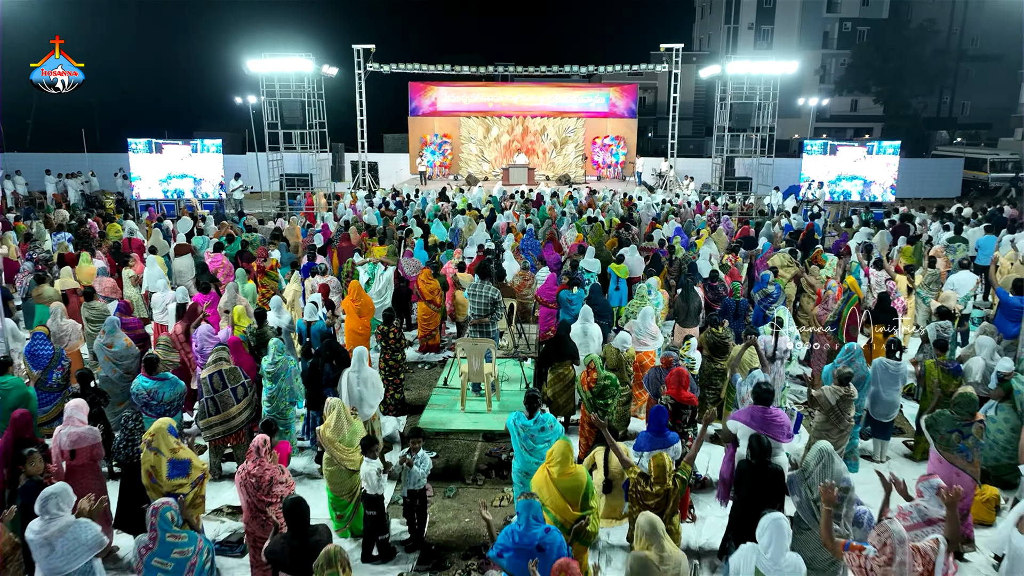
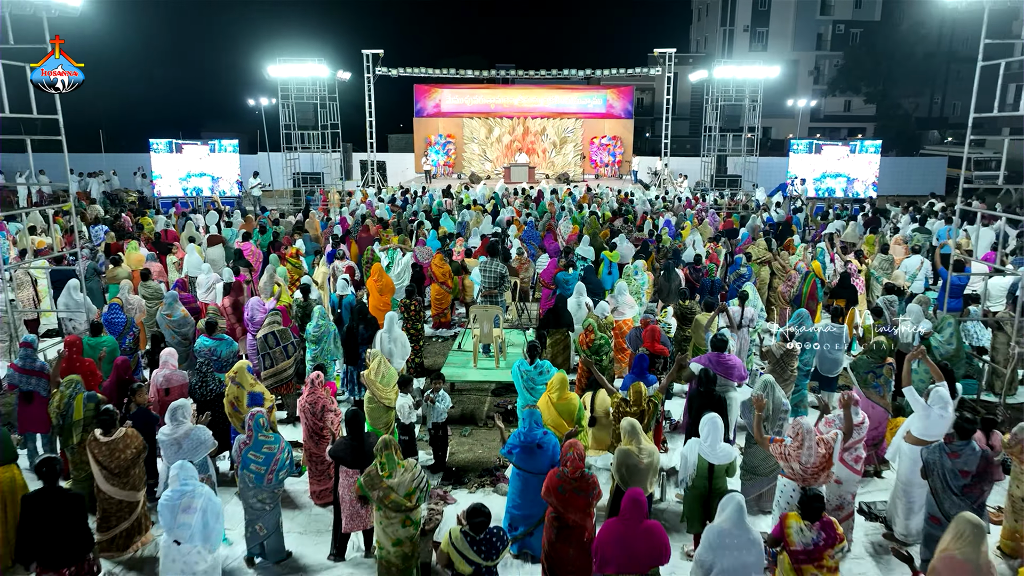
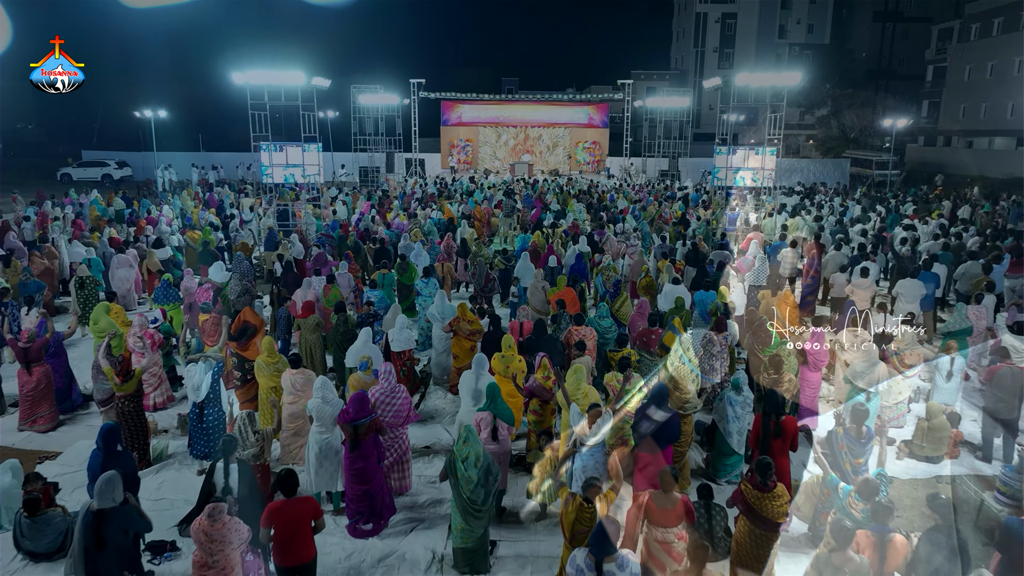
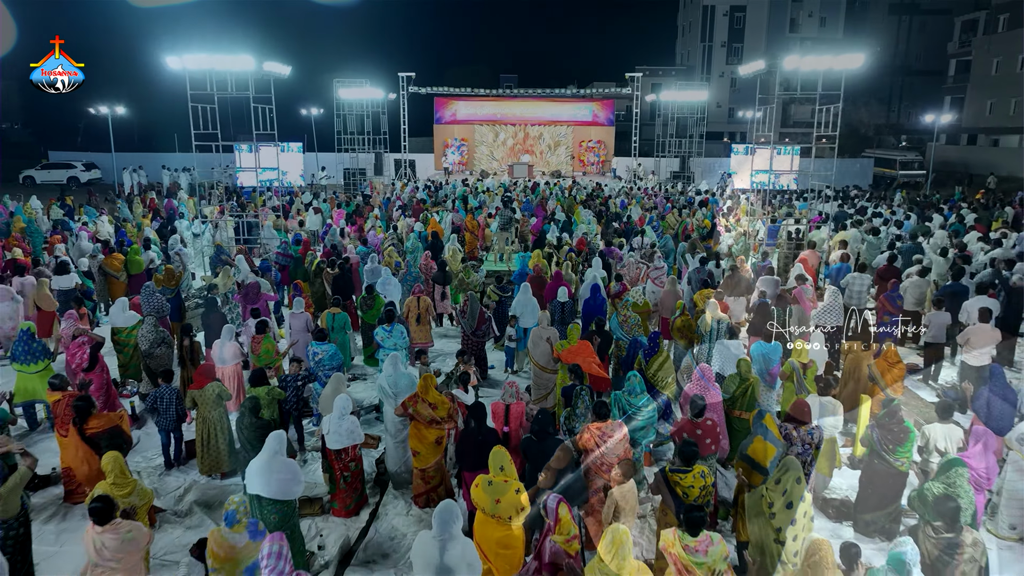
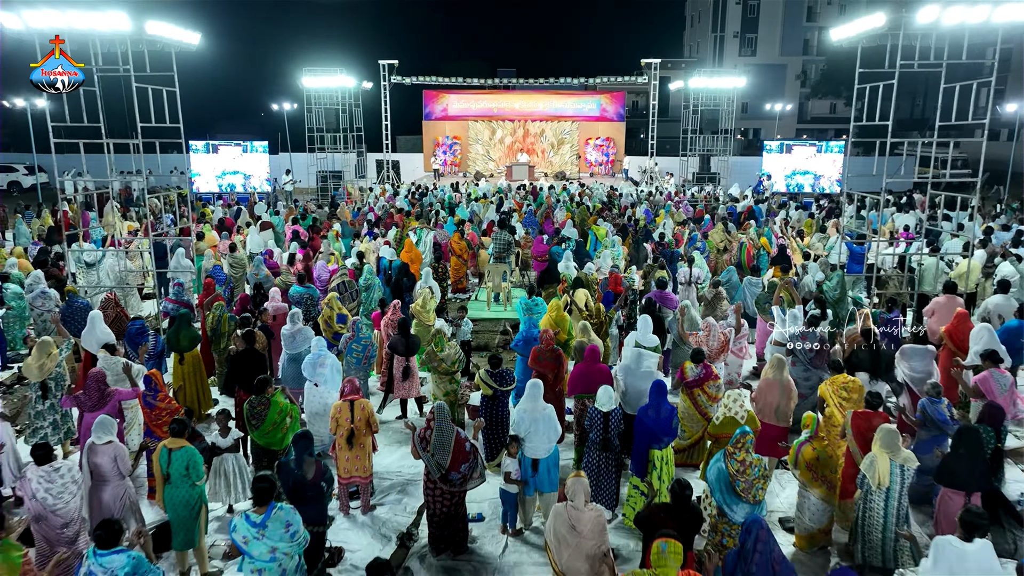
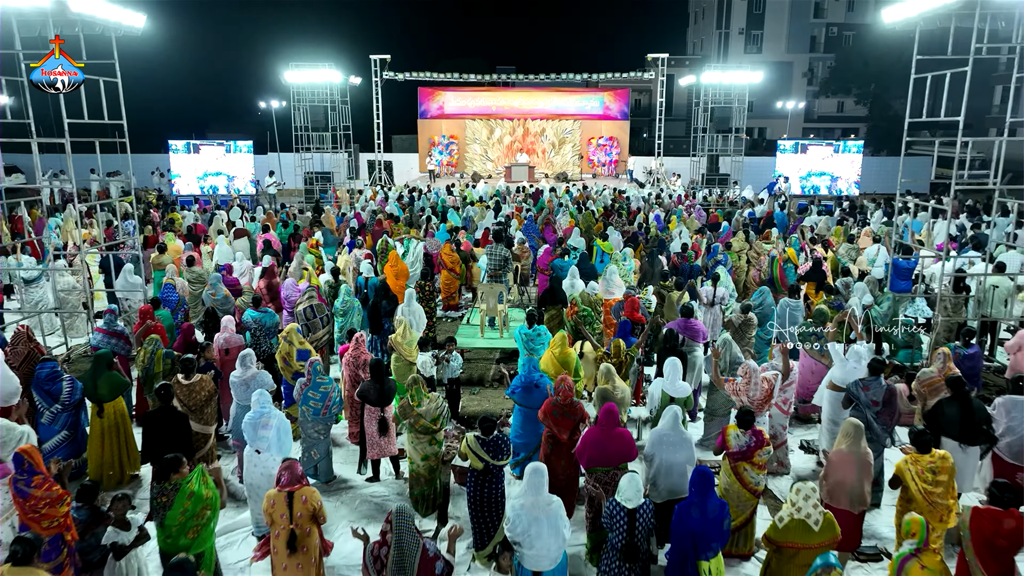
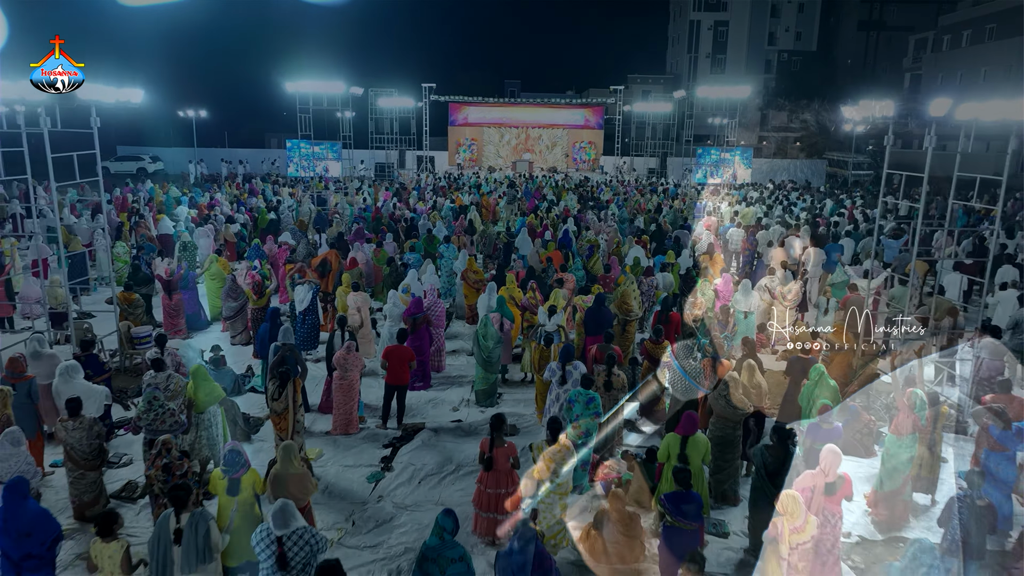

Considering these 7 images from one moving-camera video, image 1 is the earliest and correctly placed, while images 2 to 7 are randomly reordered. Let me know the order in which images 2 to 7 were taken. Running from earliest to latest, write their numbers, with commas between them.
2, 6, 5, 4, 3, 7
